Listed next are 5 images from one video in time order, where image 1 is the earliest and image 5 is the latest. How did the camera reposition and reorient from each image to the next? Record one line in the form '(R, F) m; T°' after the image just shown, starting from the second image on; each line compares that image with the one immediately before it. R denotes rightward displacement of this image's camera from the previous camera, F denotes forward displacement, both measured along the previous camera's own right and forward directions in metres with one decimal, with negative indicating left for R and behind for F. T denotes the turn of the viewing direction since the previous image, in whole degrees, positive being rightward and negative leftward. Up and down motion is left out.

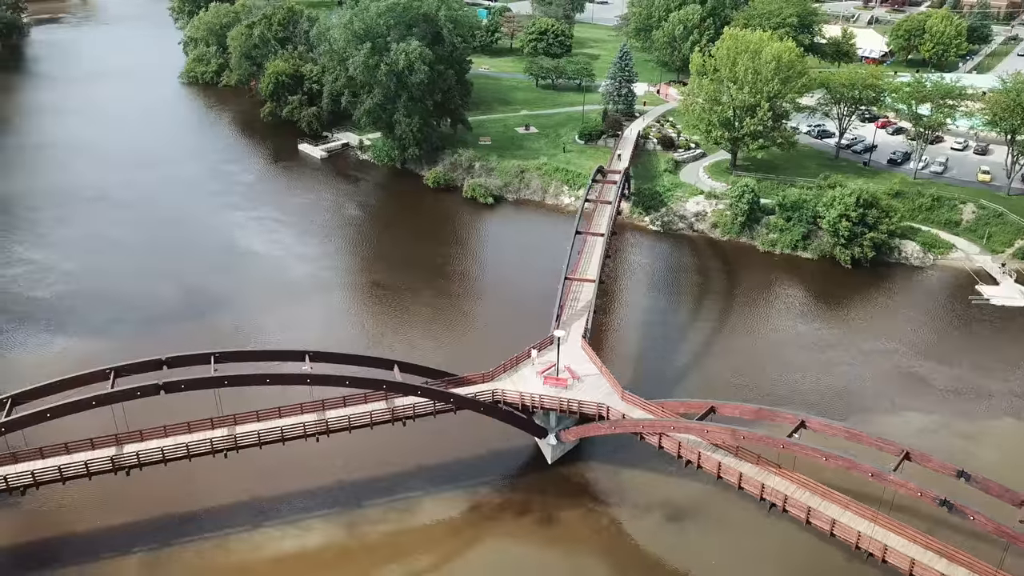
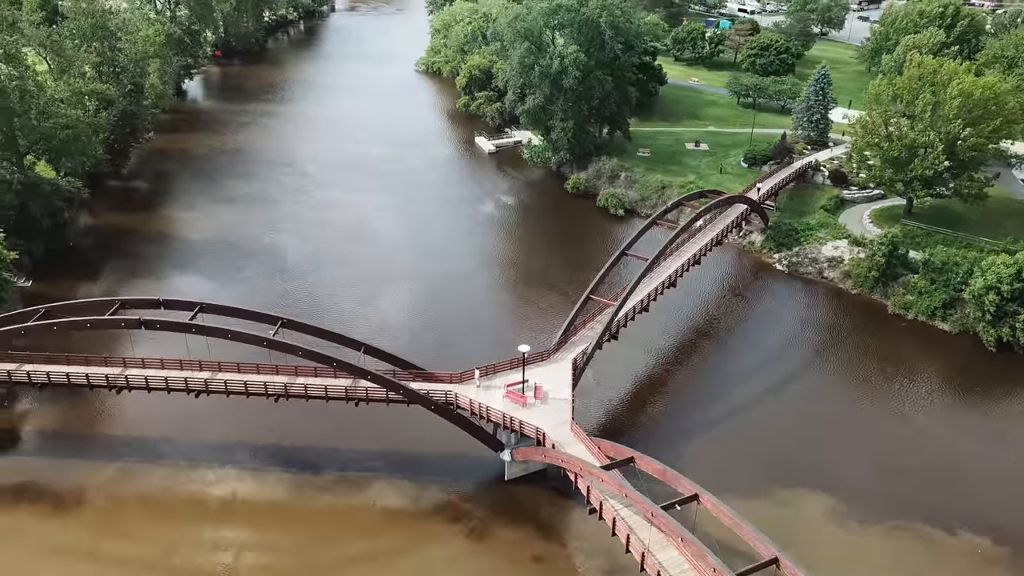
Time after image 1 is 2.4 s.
(+11.2, +2.5) m; -19°
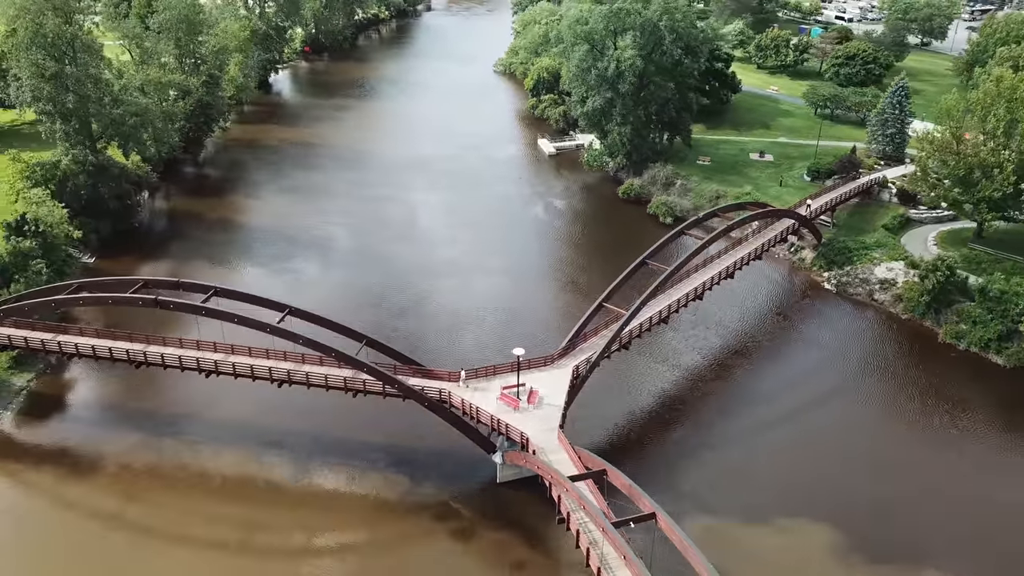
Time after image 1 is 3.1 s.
(+3.6, +0.4) m; -7°
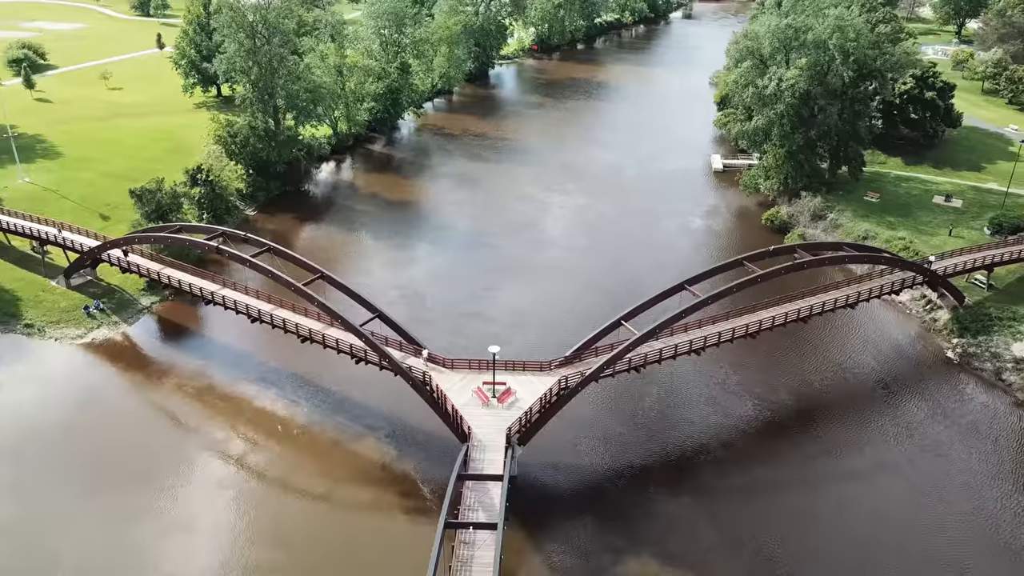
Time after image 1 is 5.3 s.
(+10.2, +1.5) m; -18°
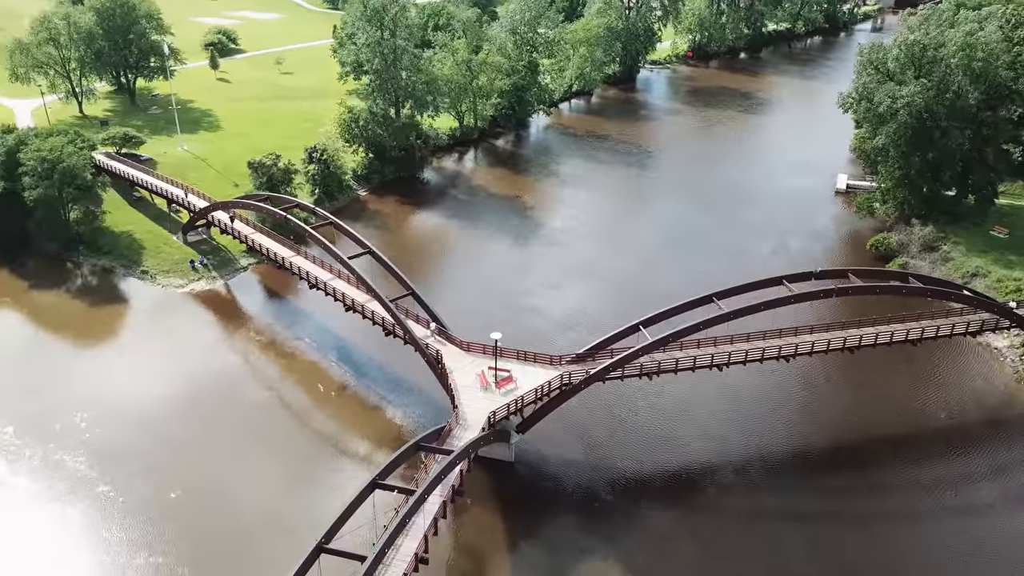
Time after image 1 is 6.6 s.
(+6.6, -0.1) m; -12°
